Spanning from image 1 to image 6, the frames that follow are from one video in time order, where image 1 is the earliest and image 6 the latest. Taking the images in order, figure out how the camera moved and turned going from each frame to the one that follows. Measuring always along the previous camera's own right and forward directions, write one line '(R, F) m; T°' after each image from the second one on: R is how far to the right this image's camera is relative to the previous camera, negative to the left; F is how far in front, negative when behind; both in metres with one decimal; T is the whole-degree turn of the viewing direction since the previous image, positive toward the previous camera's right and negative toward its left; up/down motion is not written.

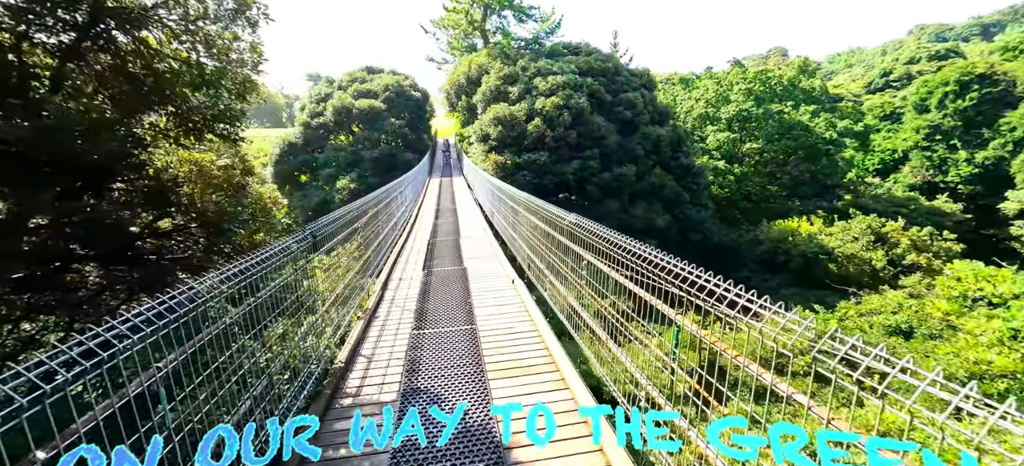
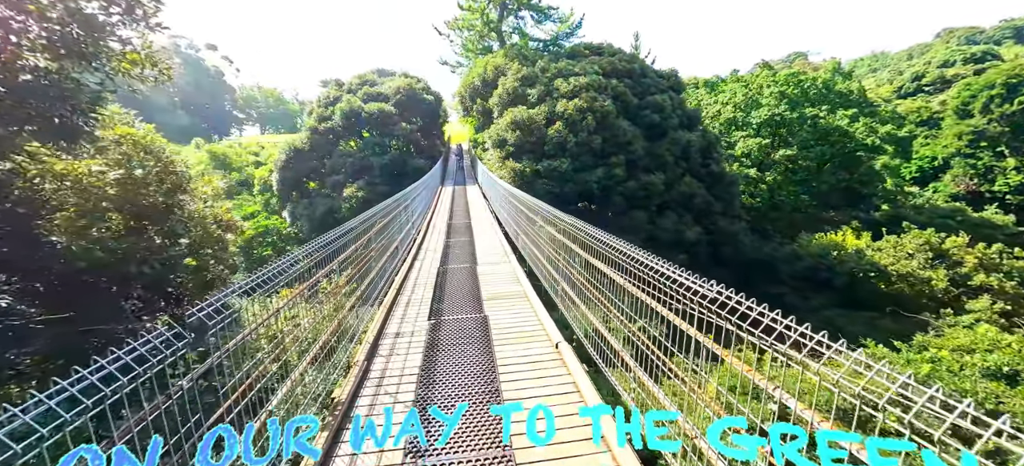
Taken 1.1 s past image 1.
(-0.1, +0.7) m; -2°
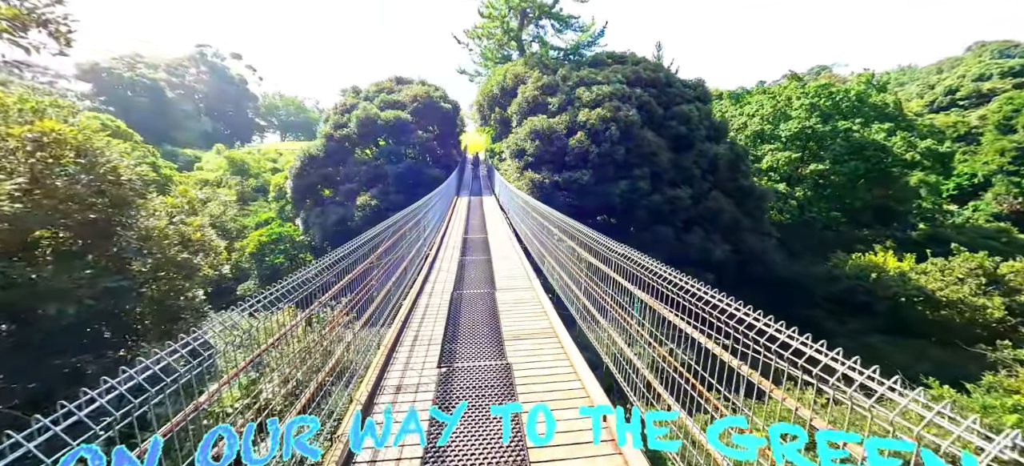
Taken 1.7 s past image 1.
(-0.1, +0.4) m; -2°
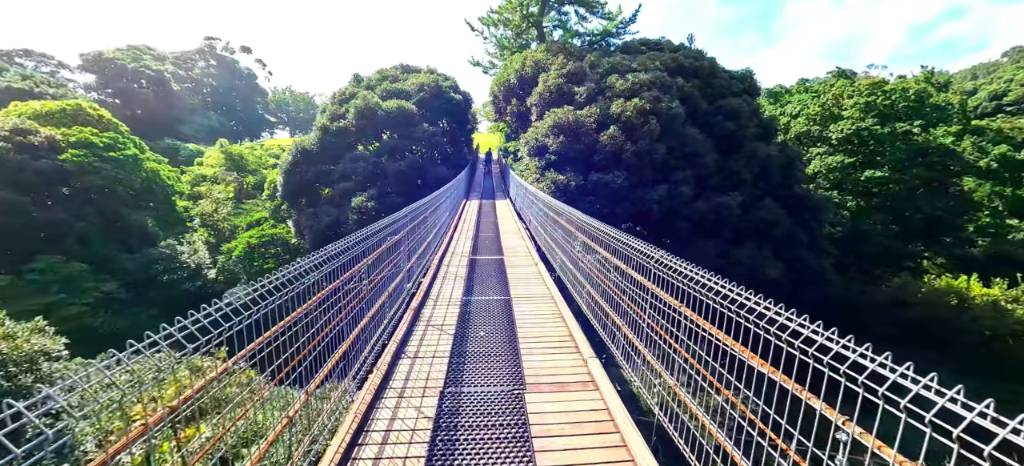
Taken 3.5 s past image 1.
(-0.1, +1.3) m; -1°
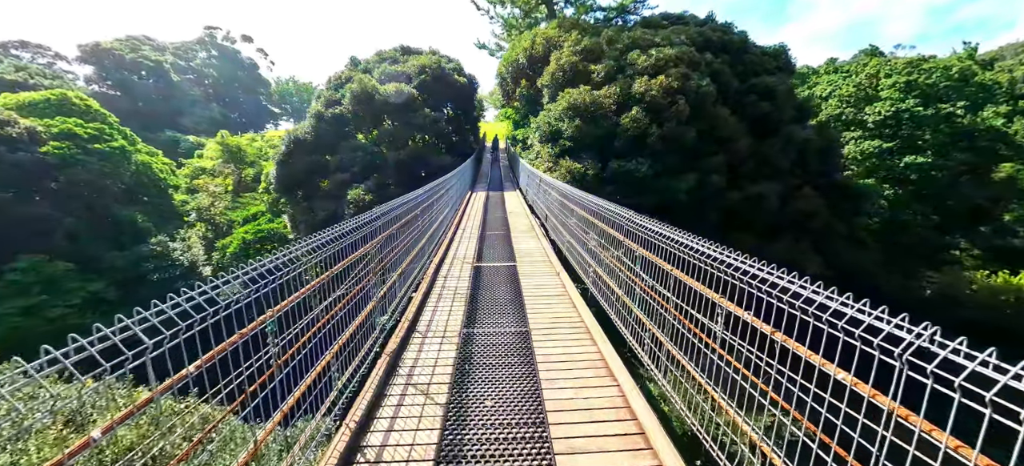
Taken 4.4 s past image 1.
(0.0, +0.7) m; -1°
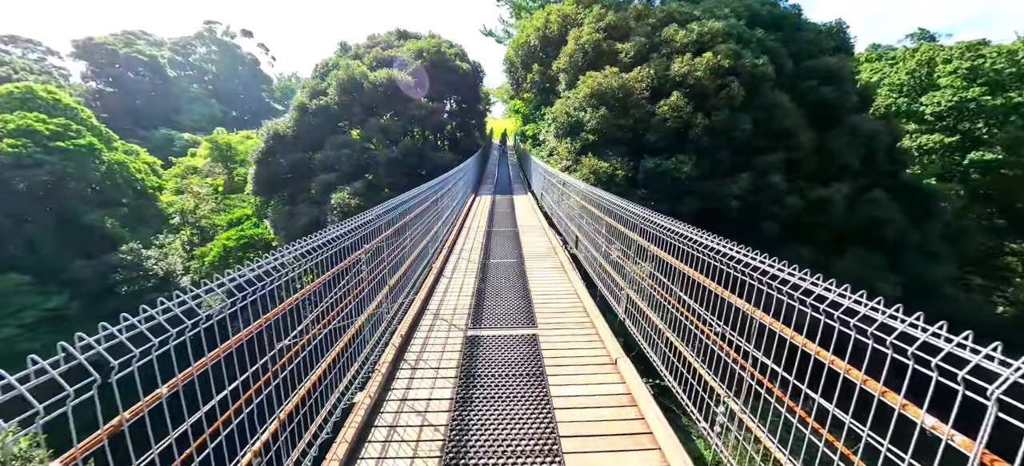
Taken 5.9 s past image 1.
(0.0, +1.1) m; -1°
